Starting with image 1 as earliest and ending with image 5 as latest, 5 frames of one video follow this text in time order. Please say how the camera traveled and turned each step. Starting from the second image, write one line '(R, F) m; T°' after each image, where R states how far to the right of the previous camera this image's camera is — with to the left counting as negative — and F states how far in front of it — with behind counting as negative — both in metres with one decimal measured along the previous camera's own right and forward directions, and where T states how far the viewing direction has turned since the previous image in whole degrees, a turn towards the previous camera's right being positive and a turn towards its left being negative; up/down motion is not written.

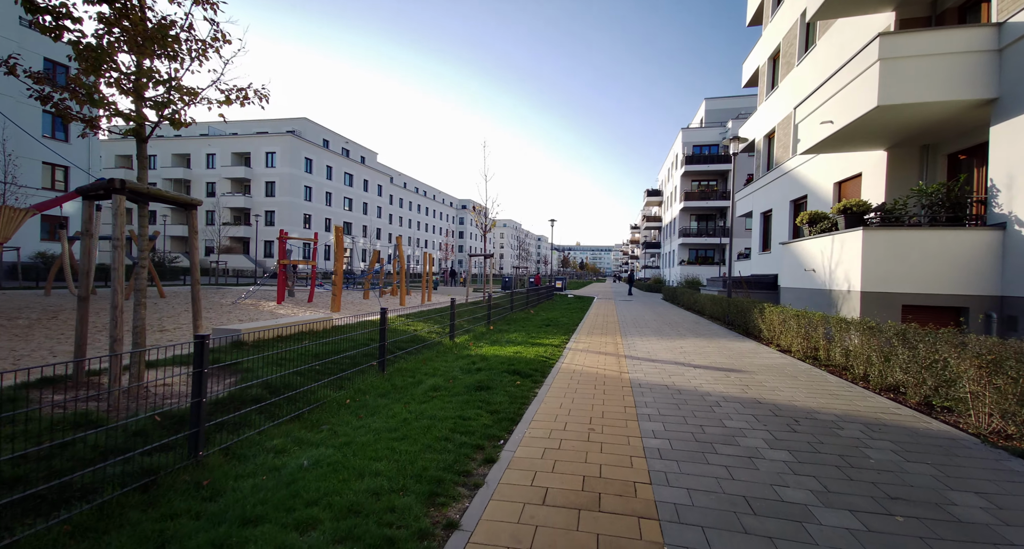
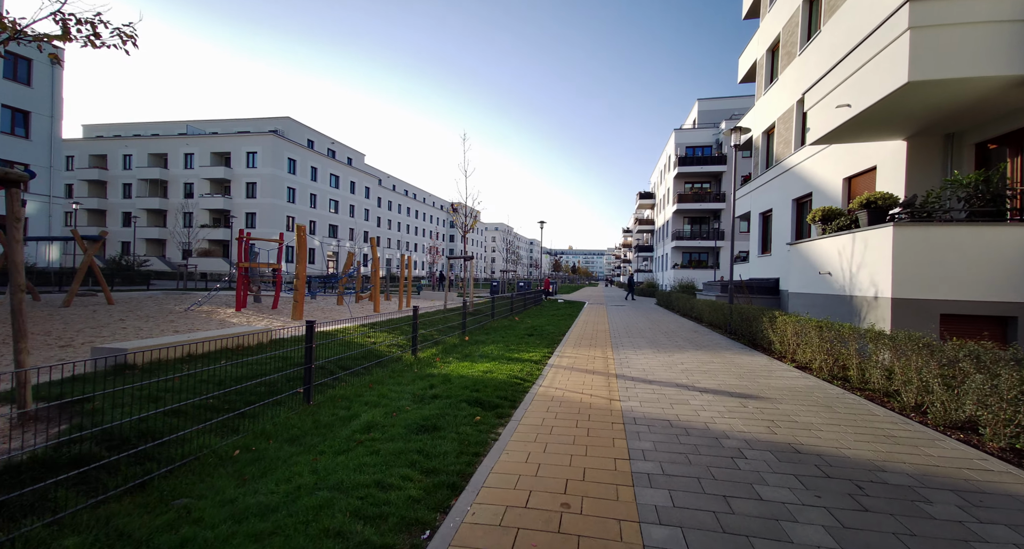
(+0.3, +1.2) m; +1°
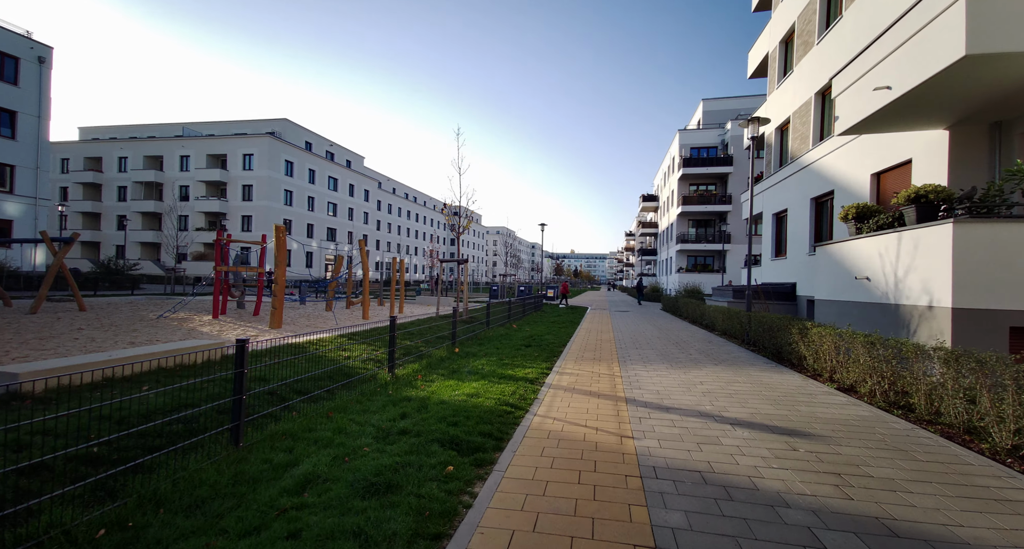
(+0.1, +0.9) m; 0°
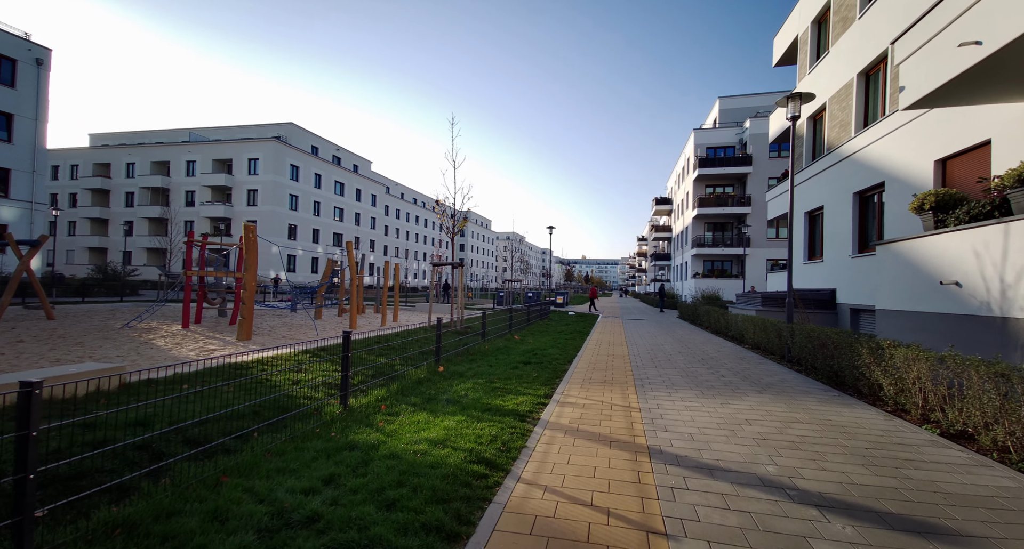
(+0.3, +1.3) m; -1°
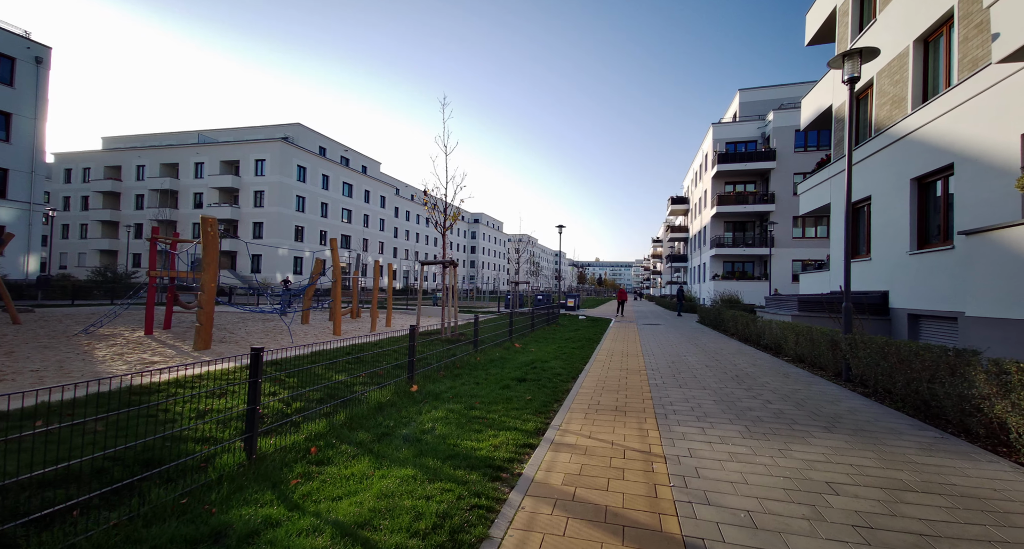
(+0.3, +1.3) m; -2°
